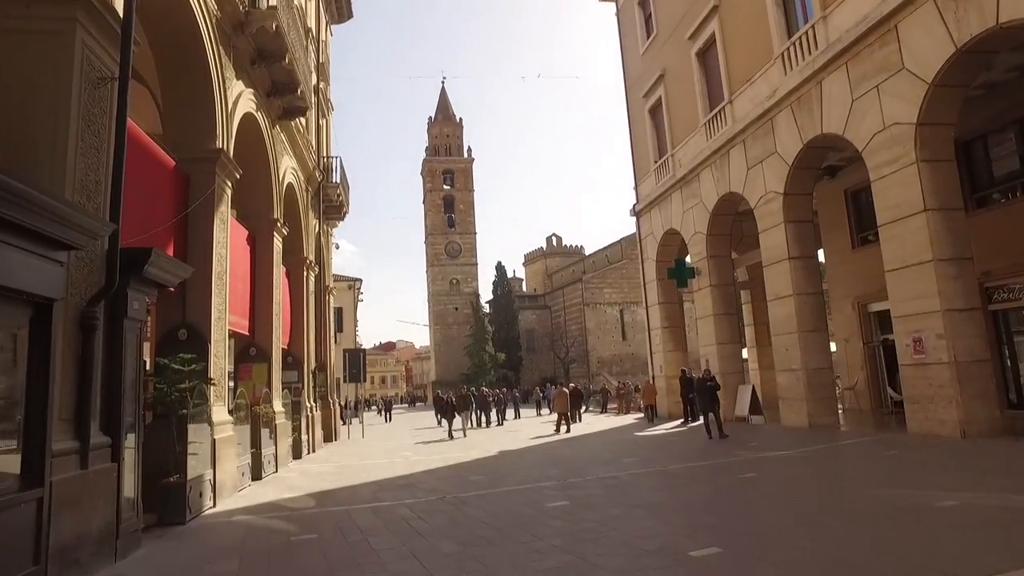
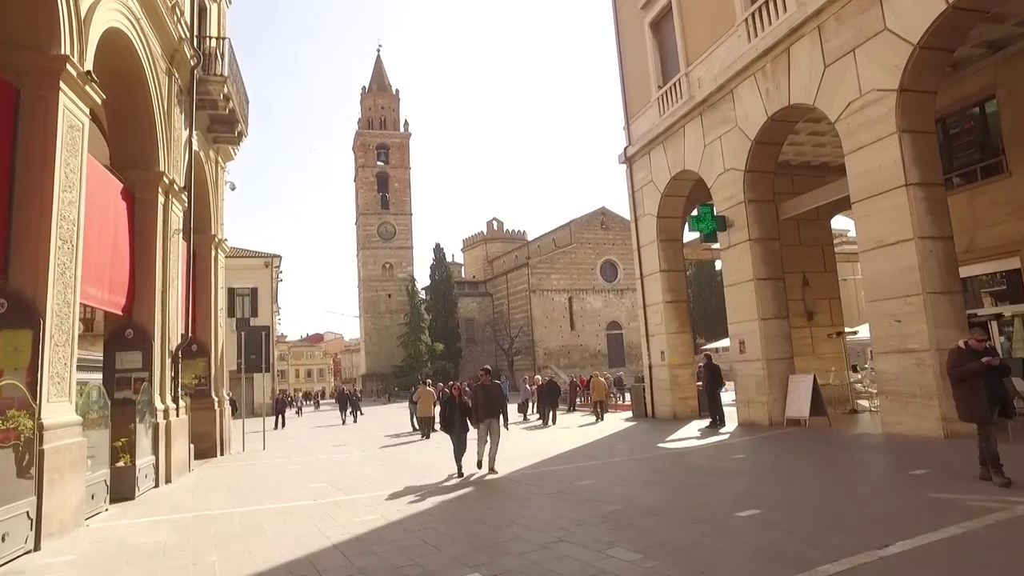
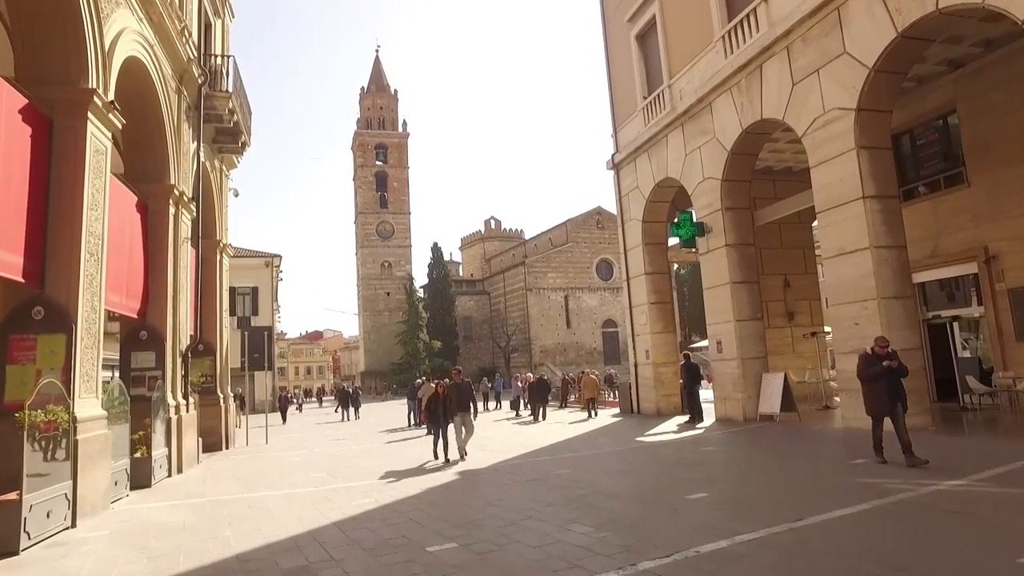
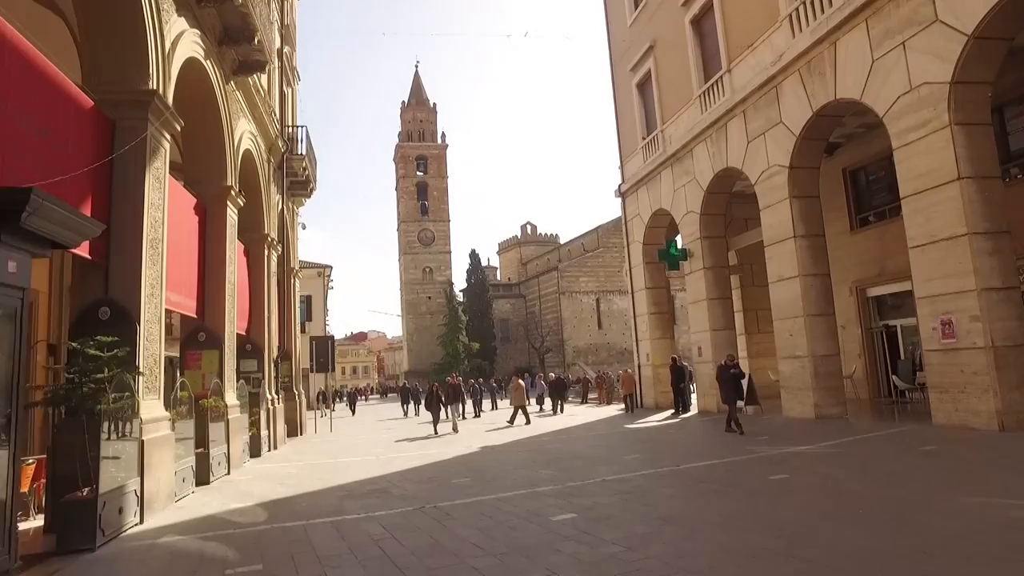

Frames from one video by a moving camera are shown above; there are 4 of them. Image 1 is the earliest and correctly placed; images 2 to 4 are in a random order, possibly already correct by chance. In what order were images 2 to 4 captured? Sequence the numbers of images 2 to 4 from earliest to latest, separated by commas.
4, 3, 2
